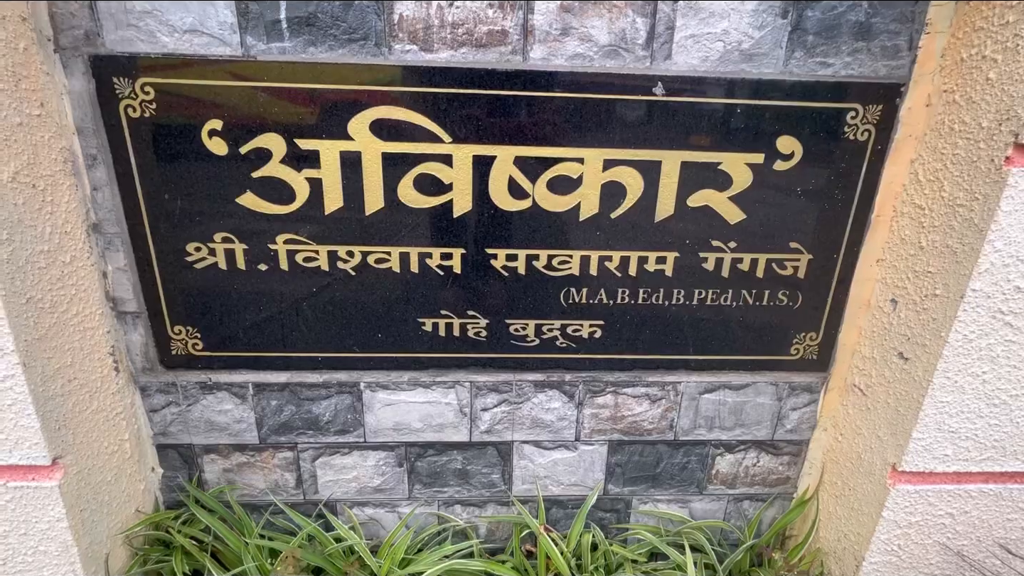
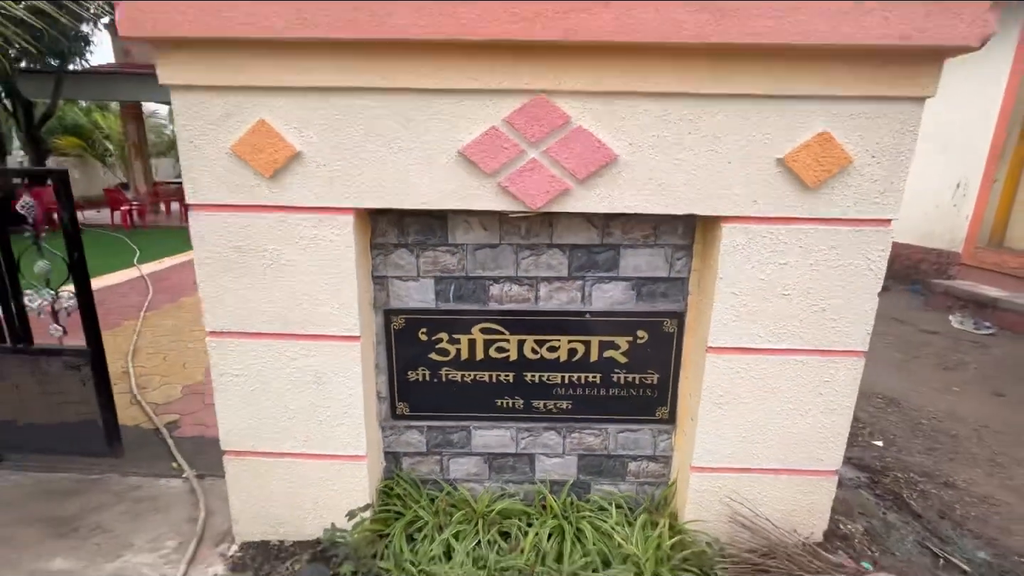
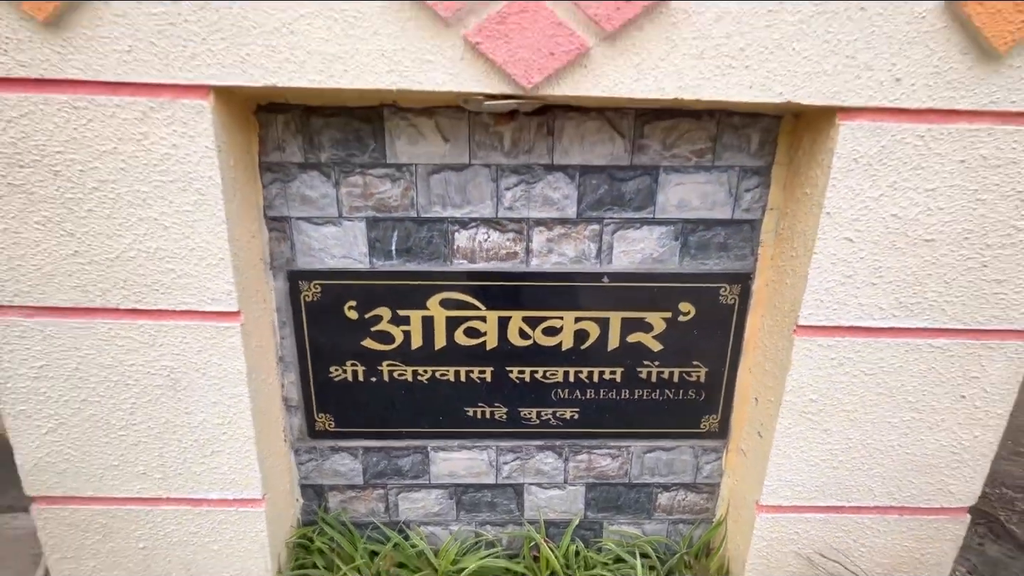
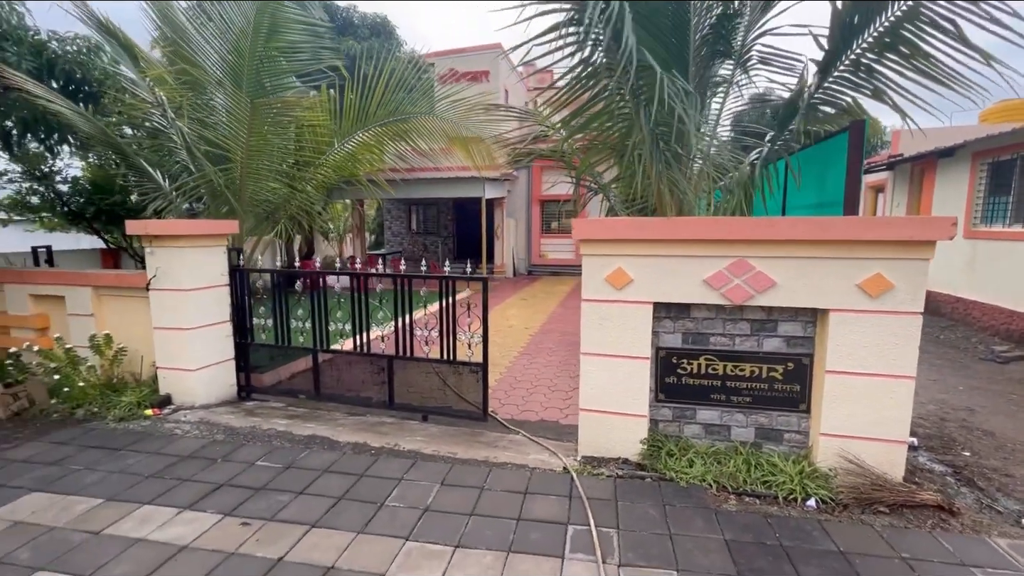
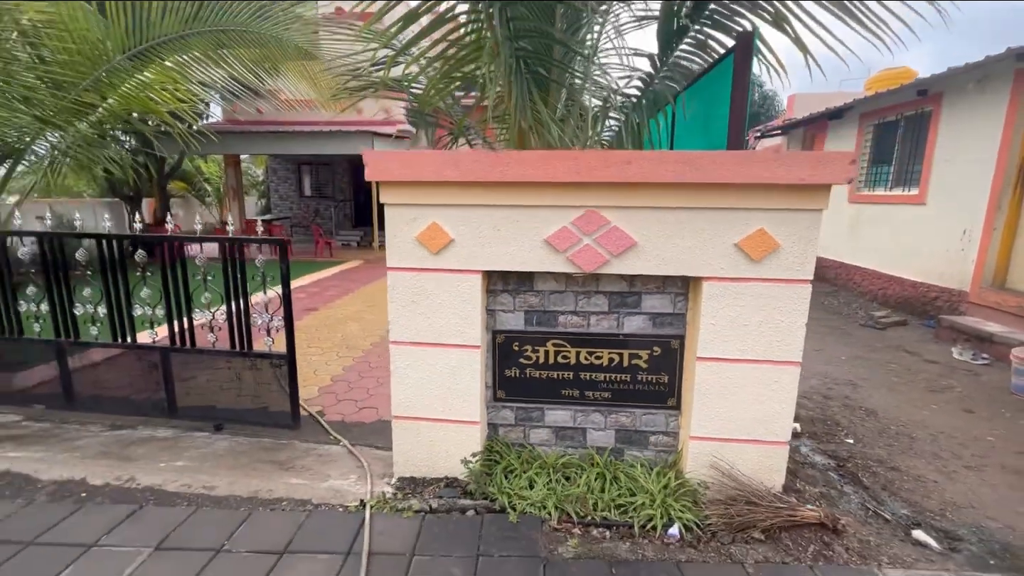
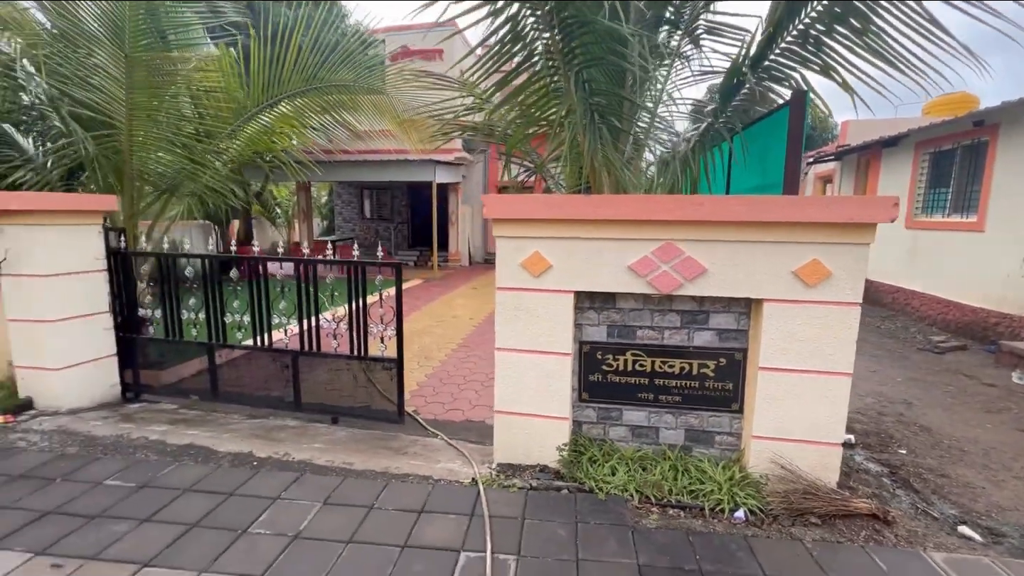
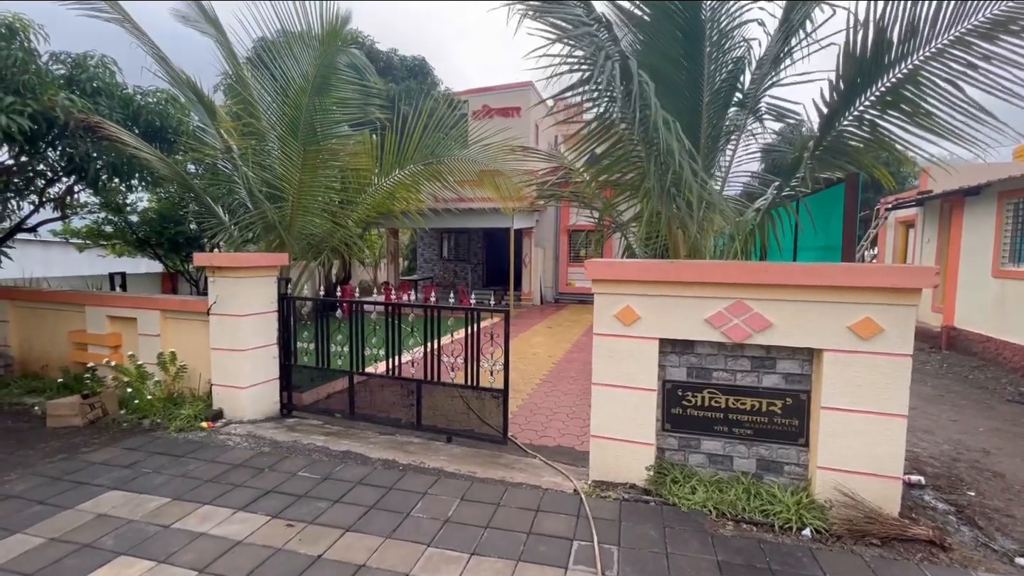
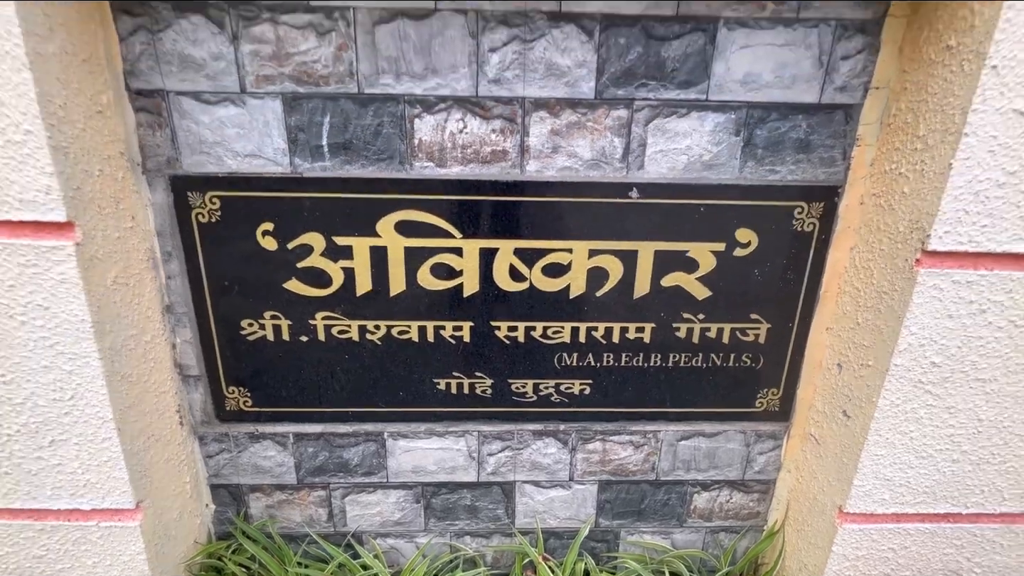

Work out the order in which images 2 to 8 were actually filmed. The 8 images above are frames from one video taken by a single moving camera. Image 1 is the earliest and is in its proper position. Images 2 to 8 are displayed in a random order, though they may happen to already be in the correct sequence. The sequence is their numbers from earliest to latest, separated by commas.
8, 3, 2, 5, 6, 4, 7
